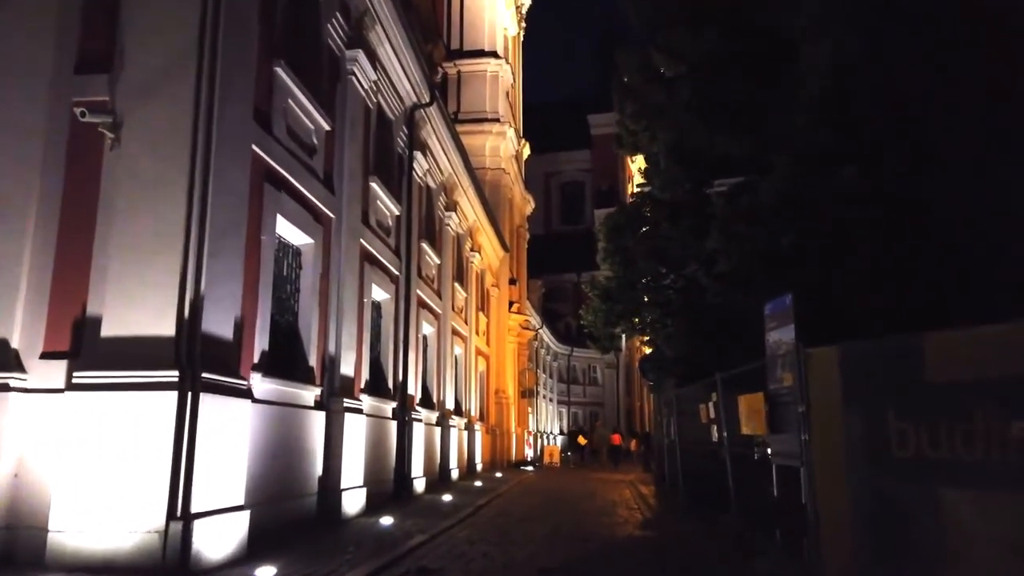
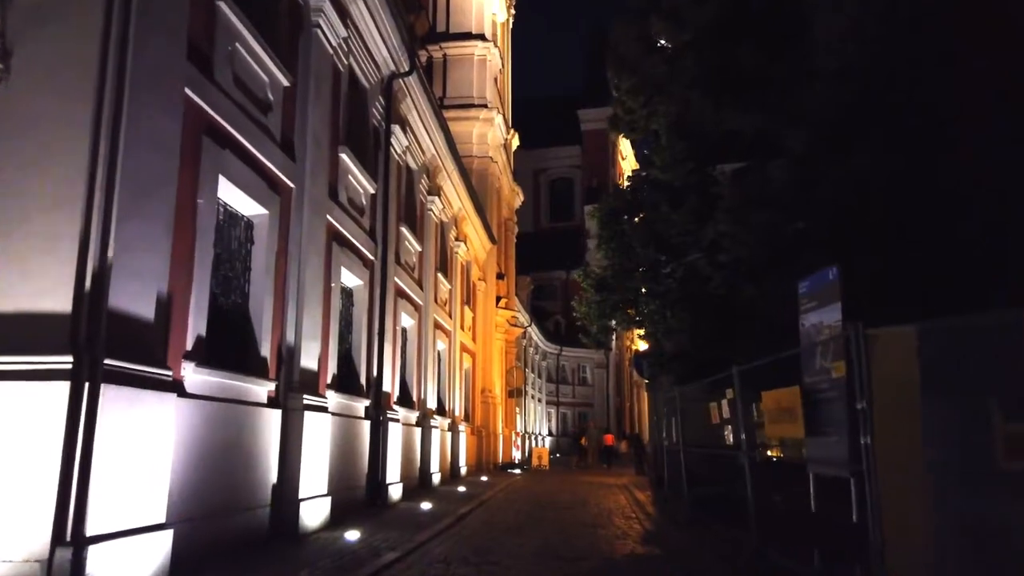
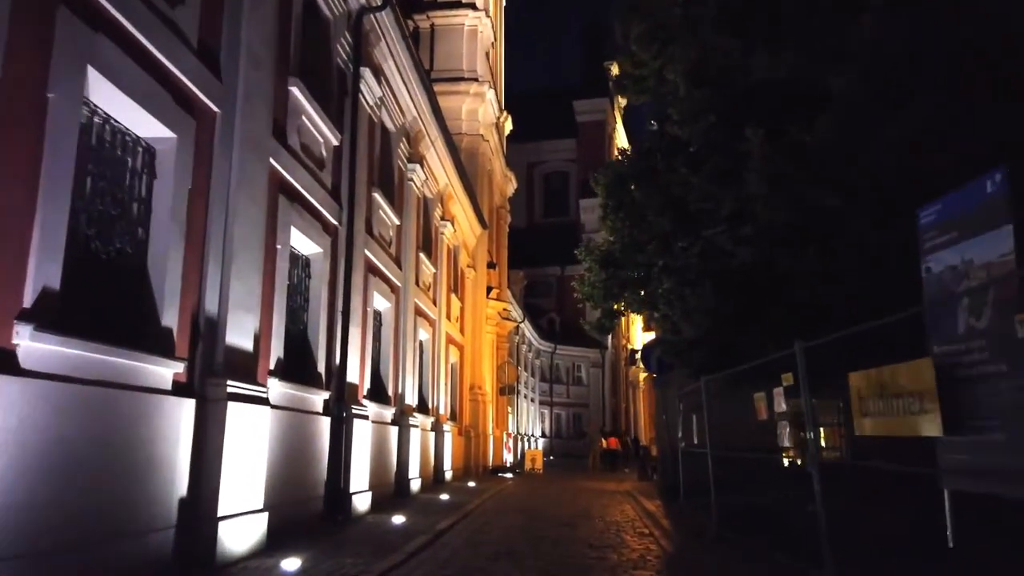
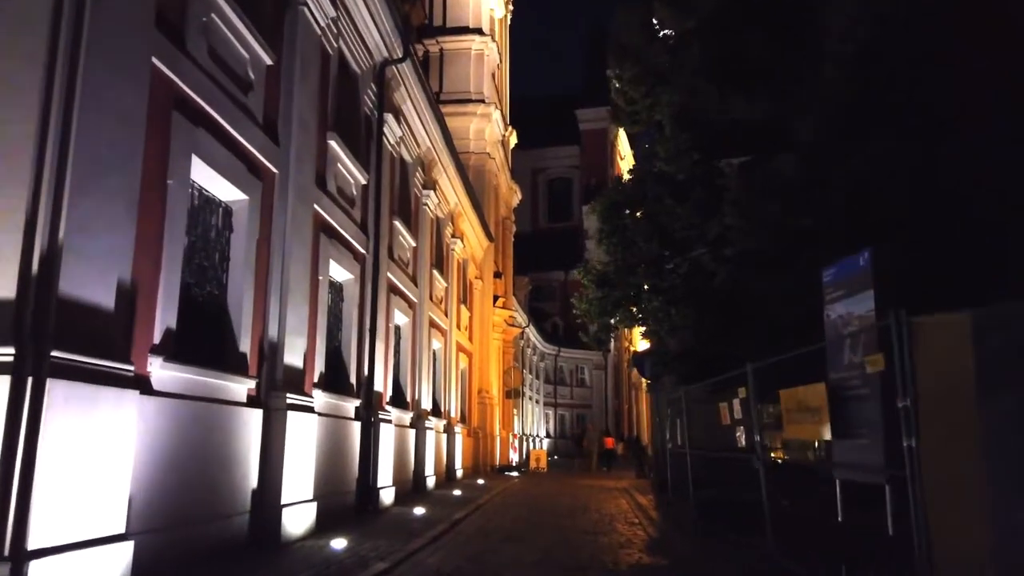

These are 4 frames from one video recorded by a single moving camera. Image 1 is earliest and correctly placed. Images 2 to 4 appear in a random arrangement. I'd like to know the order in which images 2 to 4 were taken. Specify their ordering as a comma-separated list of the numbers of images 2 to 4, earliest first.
2, 4, 3
